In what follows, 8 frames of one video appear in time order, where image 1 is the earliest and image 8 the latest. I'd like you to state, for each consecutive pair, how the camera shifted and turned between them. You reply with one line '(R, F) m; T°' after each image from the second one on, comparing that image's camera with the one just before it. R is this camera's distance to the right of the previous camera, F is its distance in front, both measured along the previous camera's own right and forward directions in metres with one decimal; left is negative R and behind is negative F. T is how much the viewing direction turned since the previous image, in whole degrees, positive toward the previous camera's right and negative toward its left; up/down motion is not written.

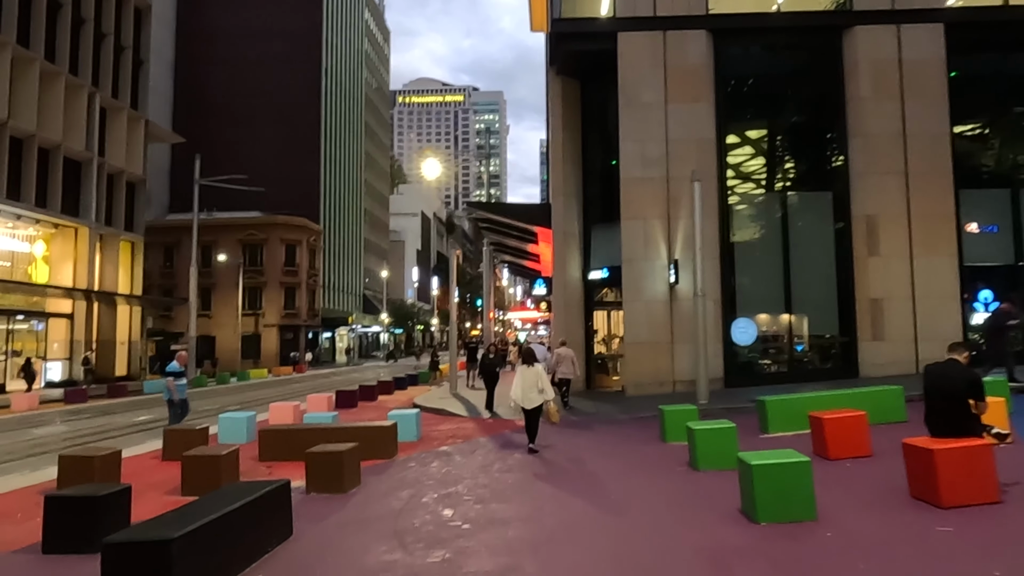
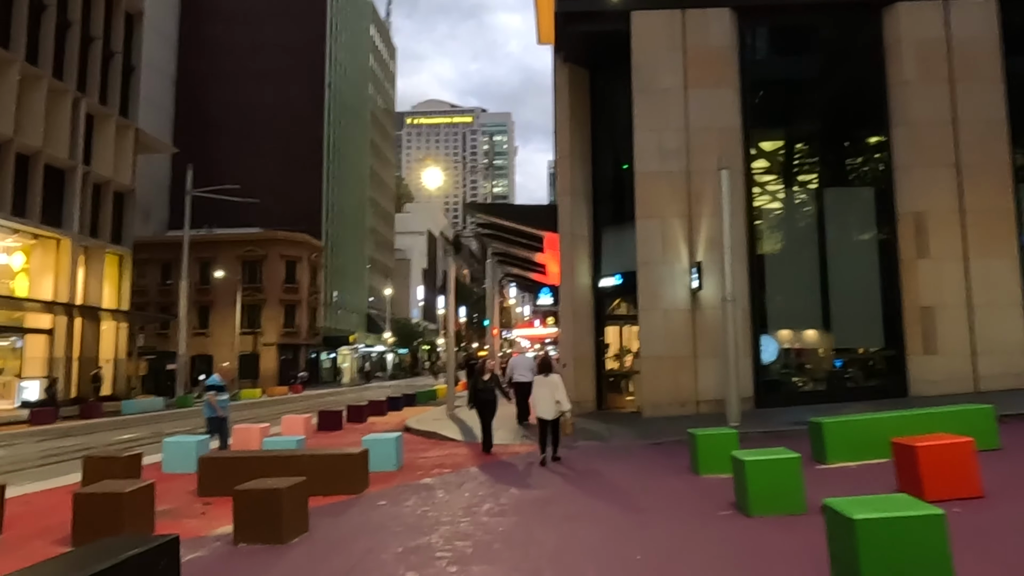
(+0.2, +2.2) m; -1°
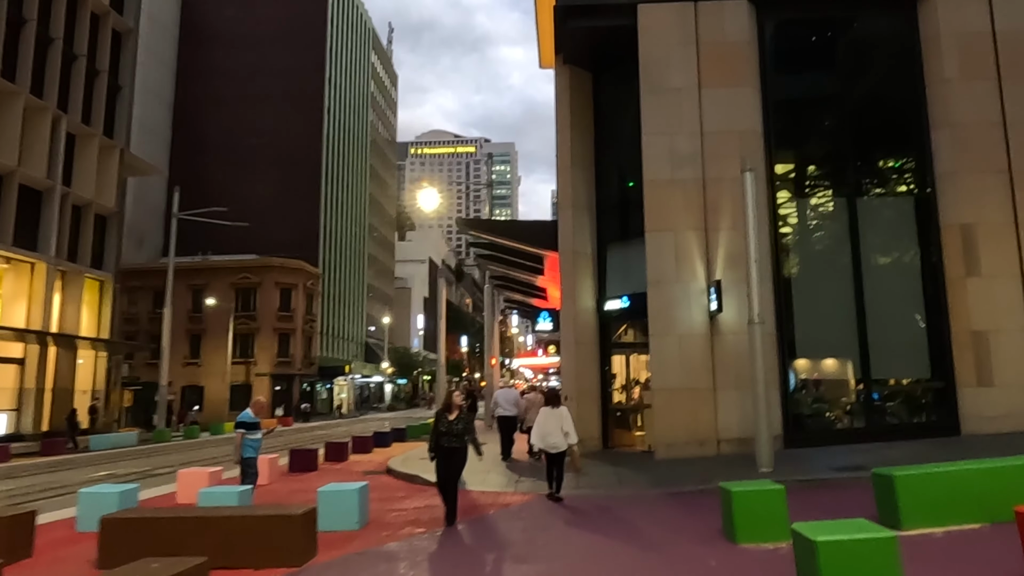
(+0.2, +2.0) m; 0°
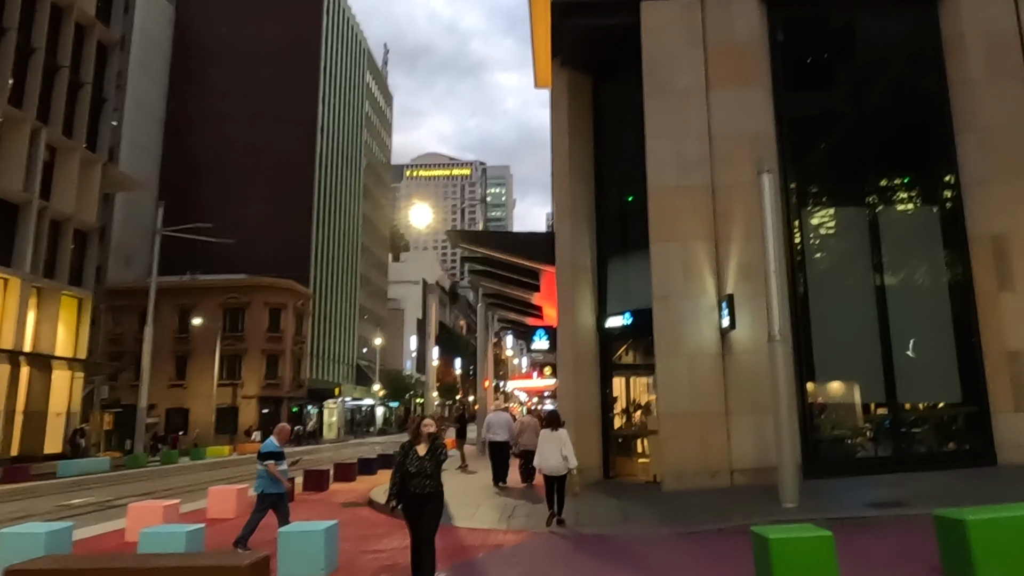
(0.0, +1.3) m; 0°
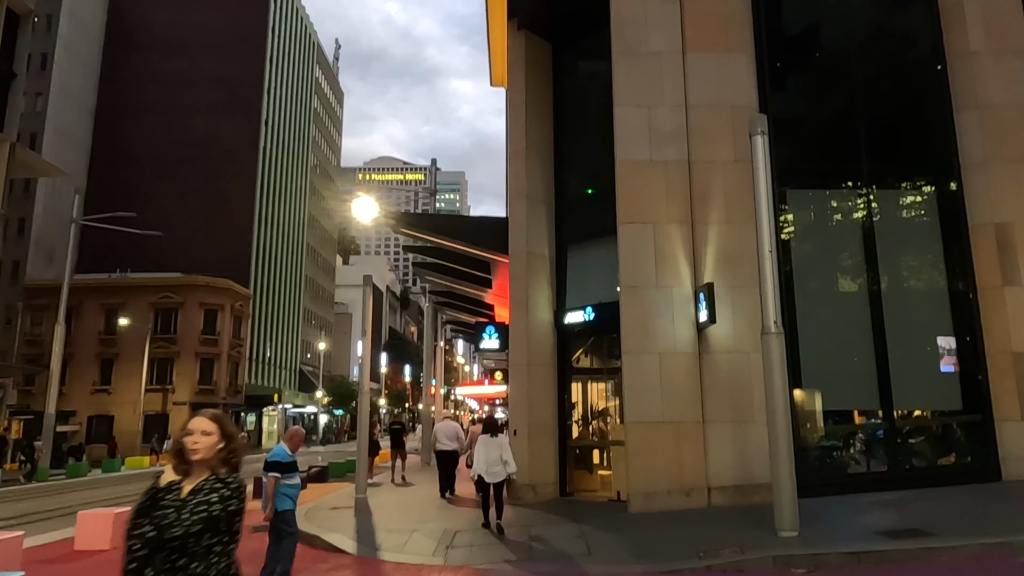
(+0.2, +2.1) m; +4°
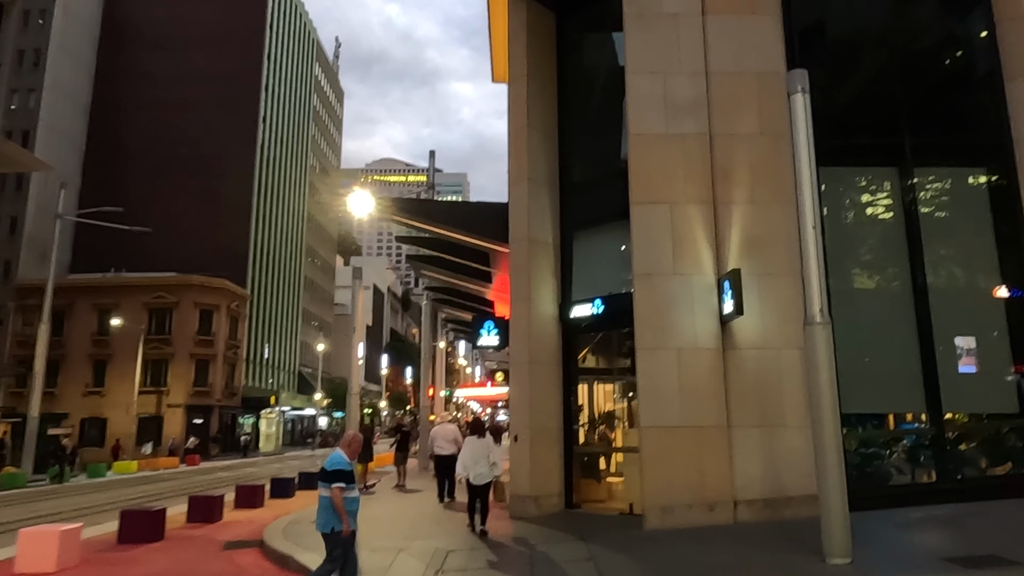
(0.0, +1.3) m; 0°
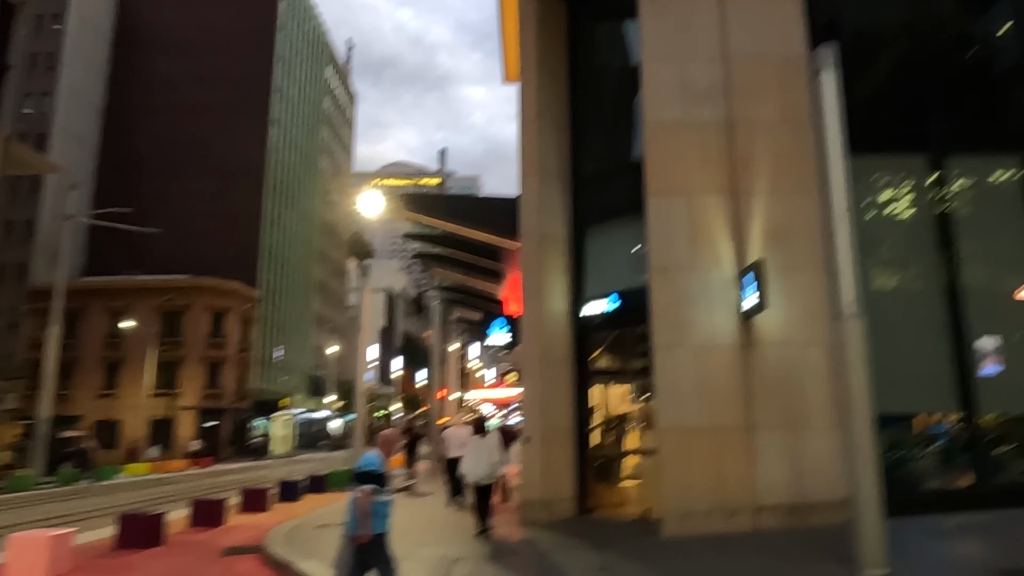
(0.0, +0.5) m; -1°
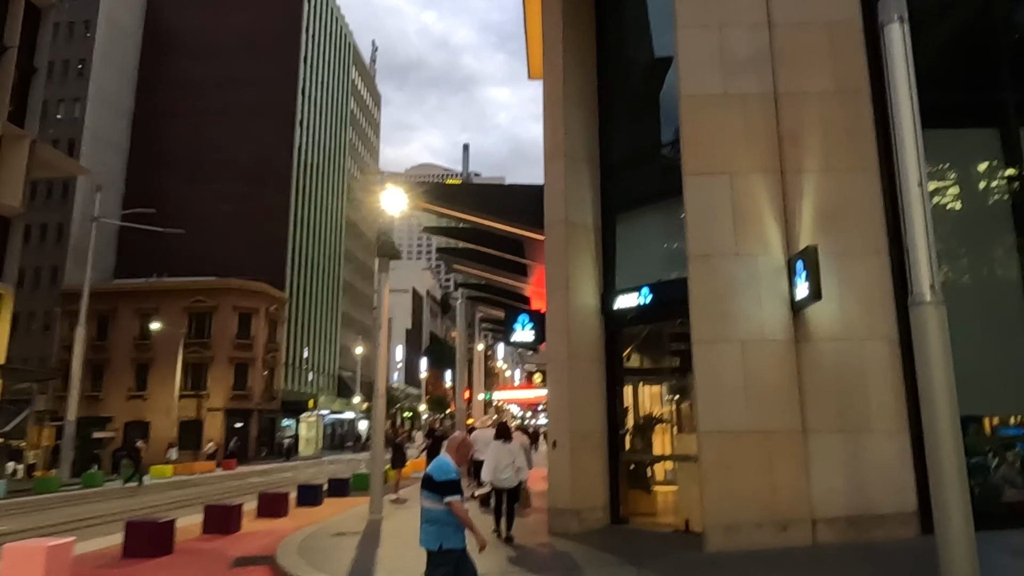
(0.0, +0.9) m; -2°
